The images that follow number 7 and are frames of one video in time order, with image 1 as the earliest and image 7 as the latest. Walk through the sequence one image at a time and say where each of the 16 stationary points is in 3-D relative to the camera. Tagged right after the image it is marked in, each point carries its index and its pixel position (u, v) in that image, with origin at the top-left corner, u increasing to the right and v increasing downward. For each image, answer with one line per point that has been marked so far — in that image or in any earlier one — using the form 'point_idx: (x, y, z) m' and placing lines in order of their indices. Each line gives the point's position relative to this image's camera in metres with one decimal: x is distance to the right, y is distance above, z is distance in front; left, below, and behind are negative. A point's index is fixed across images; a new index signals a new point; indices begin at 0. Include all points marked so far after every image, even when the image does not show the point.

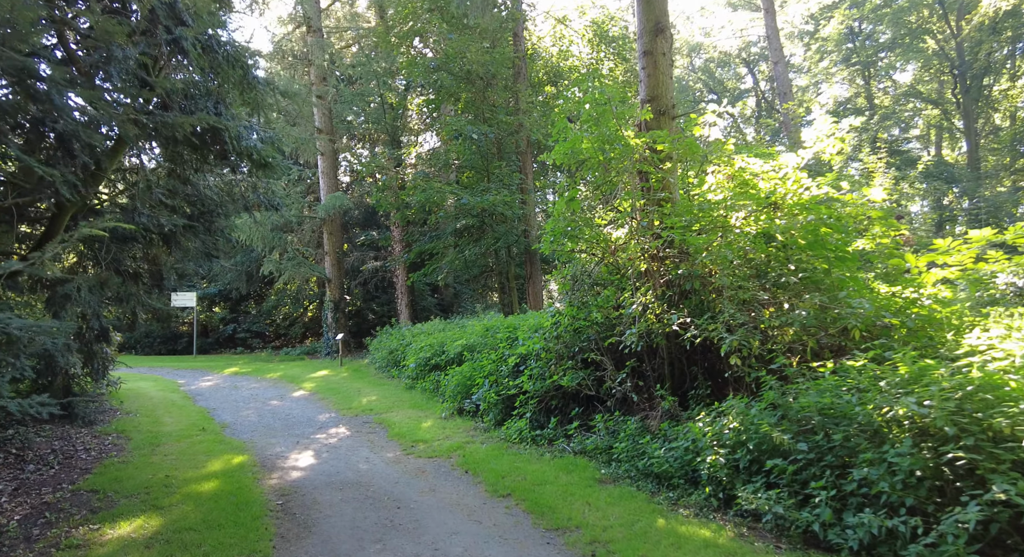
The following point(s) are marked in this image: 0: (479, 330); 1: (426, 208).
0: (-0.6, -0.9, +11.5) m
1: (-2.5, +2.1, +19.0) m
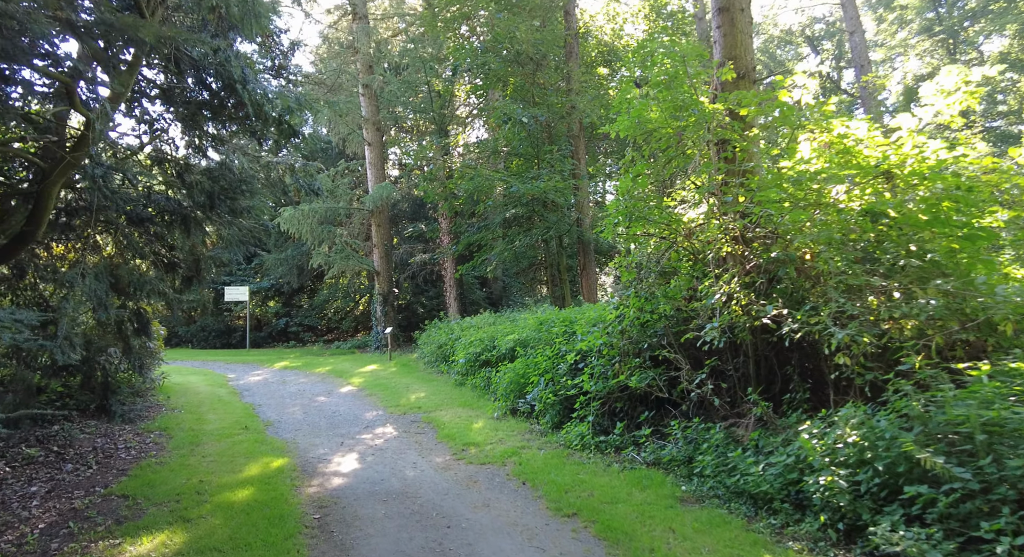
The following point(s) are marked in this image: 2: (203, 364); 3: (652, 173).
0: (+0.3, -0.7, +10.8) m
1: (-1.1, +2.3, +18.3) m
2: (-8.9, -2.5, +19.0) m
3: (+1.5, +1.1, +6.9) m
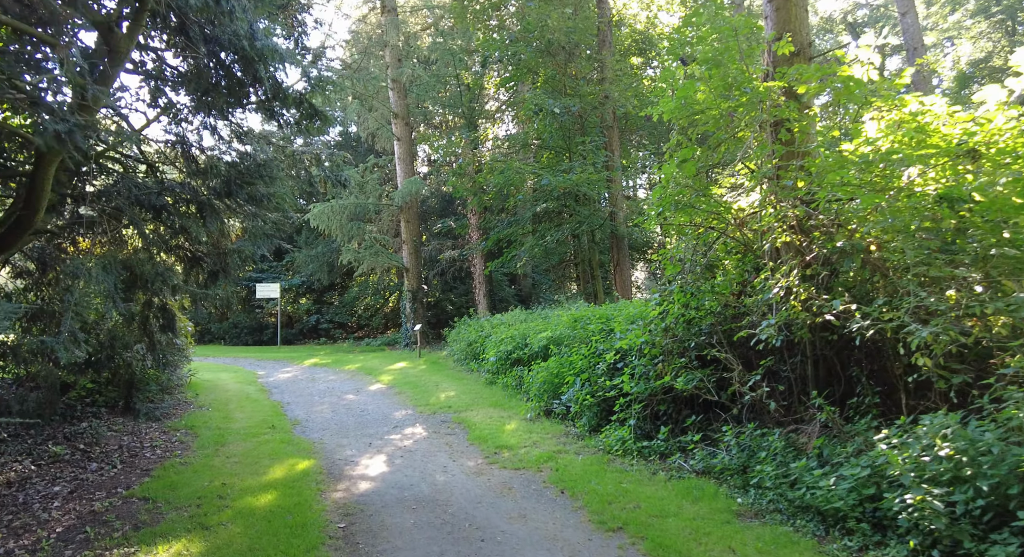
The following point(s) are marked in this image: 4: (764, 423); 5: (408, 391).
0: (+0.9, -0.7, +10.3) m
1: (-0.2, +2.4, +17.9) m
2: (-8.0, -2.4, +18.9) m
3: (+1.8, +1.2, +6.4) m
4: (+2.2, -1.3, +5.8) m
5: (-1.9, -2.1, +12.1) m
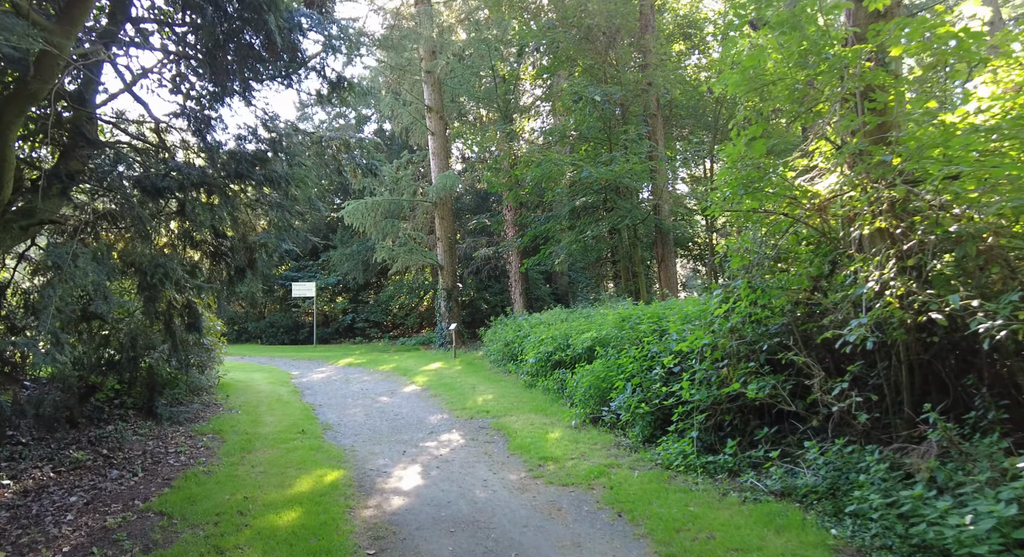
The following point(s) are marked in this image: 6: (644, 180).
0: (+1.5, -0.6, +9.6) m
1: (+0.8, +2.4, +17.3) m
2: (-6.9, -2.3, +18.7) m
3: (+2.2, +1.2, +5.6) m
4: (+2.6, -1.2, +5.0) m
5: (-1.2, -2.0, +11.5) m
6: (+3.1, +2.3, +15.4) m
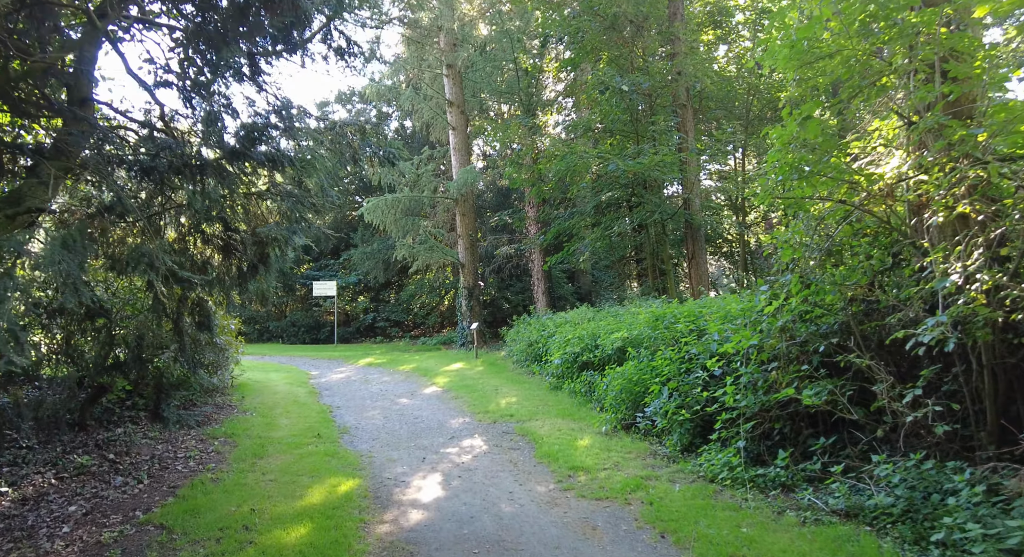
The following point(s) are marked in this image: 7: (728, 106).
0: (+1.8, -0.6, +9.1) m
1: (+1.4, +2.5, +16.7) m
2: (-6.3, -2.3, +18.4) m
3: (+2.5, +1.3, +5.1) m
4: (+2.8, -1.2, +4.5) m
5: (-0.8, -2.0, +11.1) m
6: (+3.6, +2.4, +14.7) m
7: (+5.8, +4.6, +17.4) m
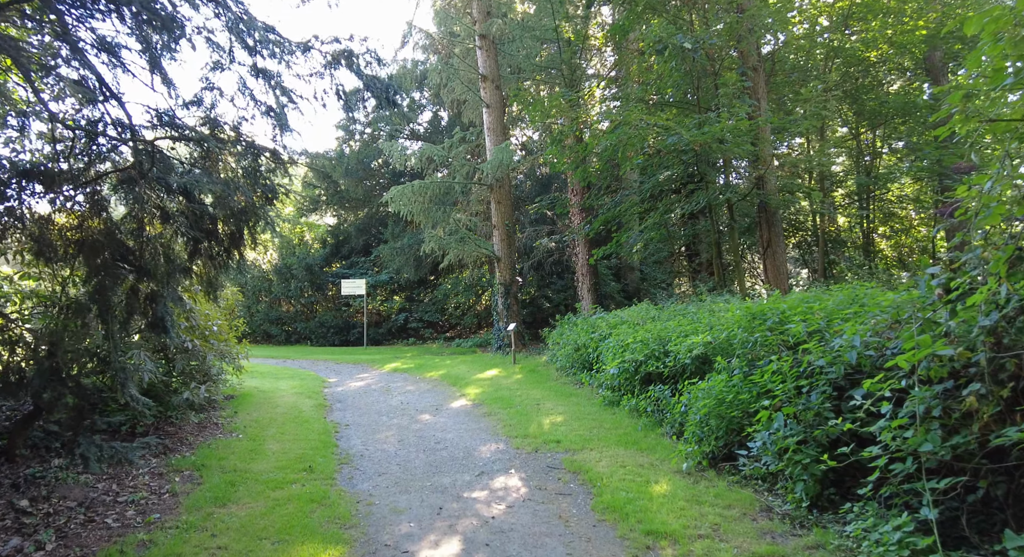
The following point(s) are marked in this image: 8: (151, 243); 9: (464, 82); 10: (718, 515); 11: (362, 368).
0: (+2.3, -0.4, +7.0) m
1: (+2.3, +2.6, +14.6) m
2: (-5.2, -2.2, +16.7) m
3: (+2.7, +1.4, +2.9) m
4: (+3.0, -1.0, +2.3) m
5: (-0.2, -1.8, +9.1) m
6: (+4.4, +2.5, +12.5) m
7: (+6.7, +4.7, +15.0) m
8: (-3.3, +0.3, +5.9) m
9: (-1.3, +5.3, +17.9) m
10: (+1.5, -1.6, +4.9) m
11: (-3.7, -2.2, +16.0) m
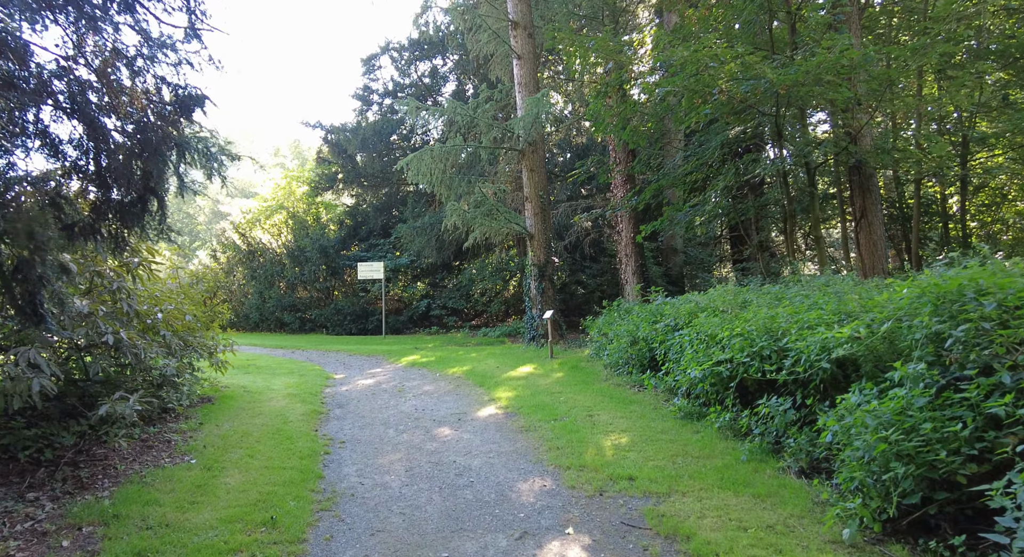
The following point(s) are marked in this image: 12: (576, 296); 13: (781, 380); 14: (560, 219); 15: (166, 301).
0: (+2.7, -0.2, +4.7) m
1: (+3.0, +3.0, +12.3) m
2: (-4.4, -1.8, +14.8) m
3: (+2.9, +1.6, +0.6) m
4: (+3.3, -0.9, 0.0) m
5: (+0.3, -1.6, +6.9) m
6: (+5.0, +2.9, +10.1) m
7: (+7.4, +5.2, +12.5) m
8: (-2.9, +0.6, +3.8) m
9: (-0.5, +5.8, +15.7) m
10: (+1.8, -1.4, +2.6) m
11: (-3.0, -1.8, +14.0) m
12: (+2.0, -0.5, +19.8) m
13: (+2.2, -0.8, +5.4) m
14: (+1.3, +1.7, +18.3) m
15: (-3.6, -0.2, +6.8) m
